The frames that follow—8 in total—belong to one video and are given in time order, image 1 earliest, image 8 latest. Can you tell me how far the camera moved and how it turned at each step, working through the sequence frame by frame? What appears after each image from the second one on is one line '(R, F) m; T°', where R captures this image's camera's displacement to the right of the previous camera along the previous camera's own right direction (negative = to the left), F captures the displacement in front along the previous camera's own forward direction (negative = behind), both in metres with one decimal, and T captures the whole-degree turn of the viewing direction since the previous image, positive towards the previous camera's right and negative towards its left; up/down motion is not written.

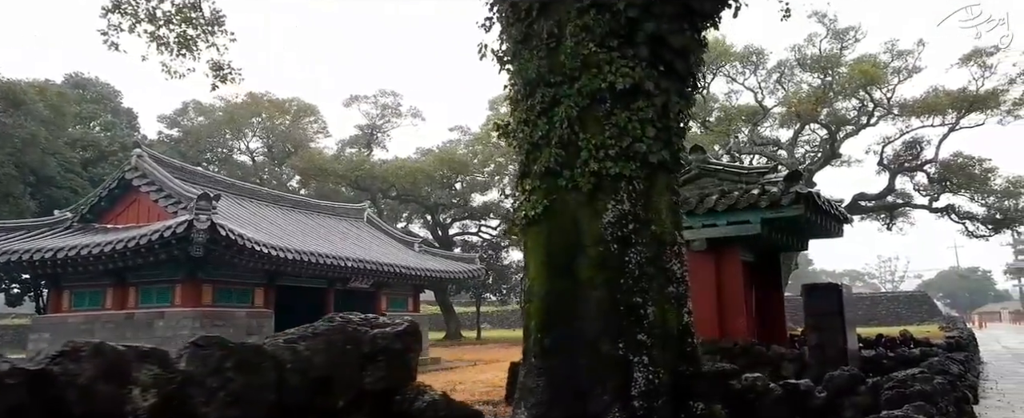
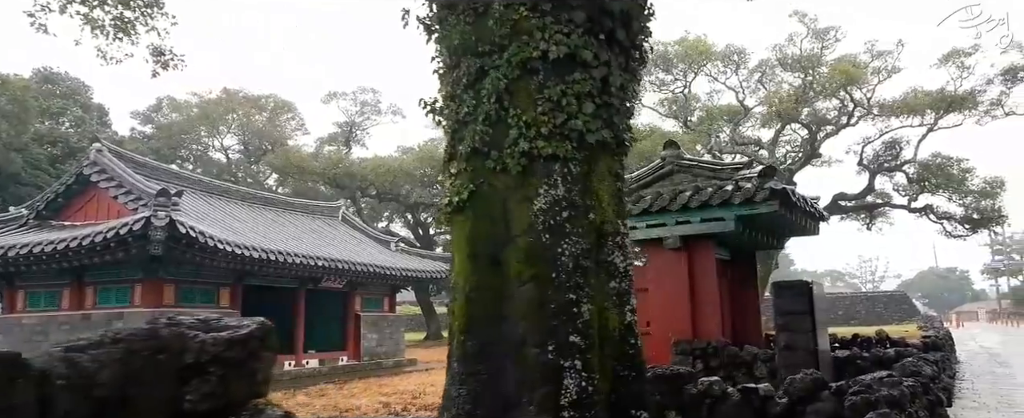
(+0.2, +0.3) m; +1°
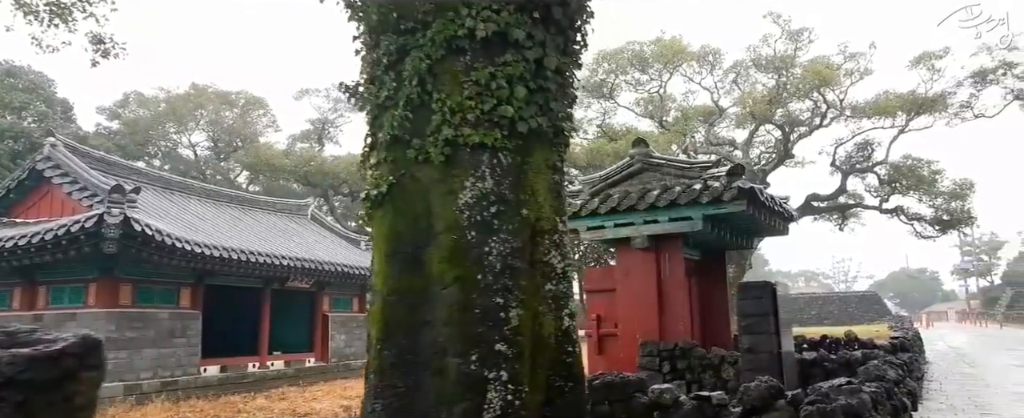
(+0.2, +0.2) m; +2°
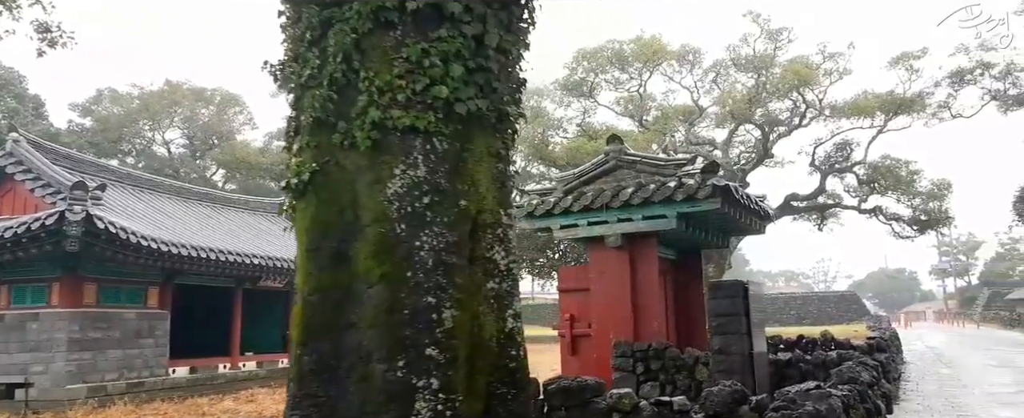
(+0.1, +0.2) m; +1°
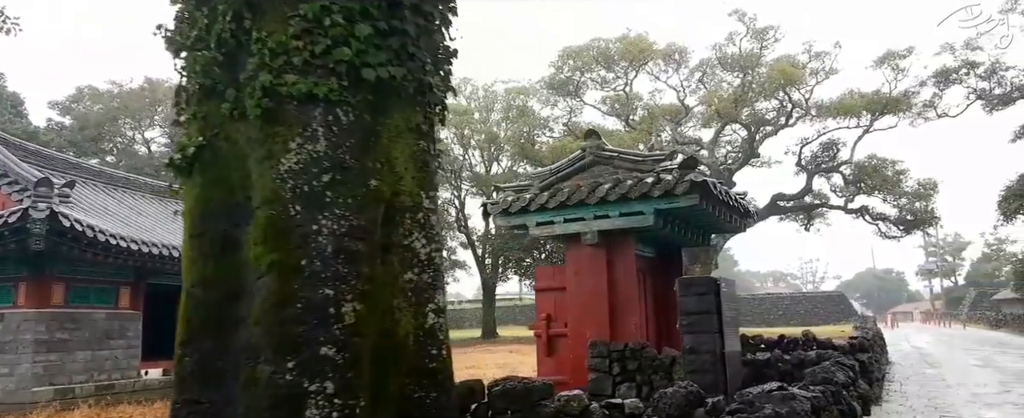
(+0.2, +0.2) m; +1°
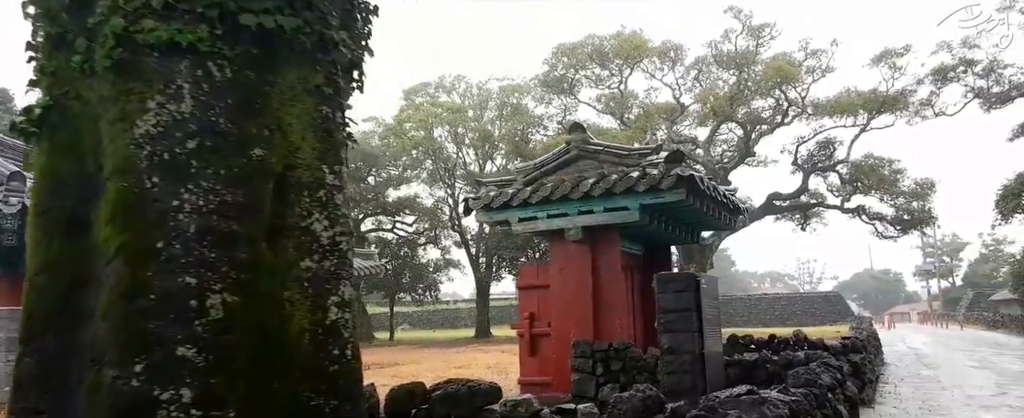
(+0.2, +0.3) m; 0°
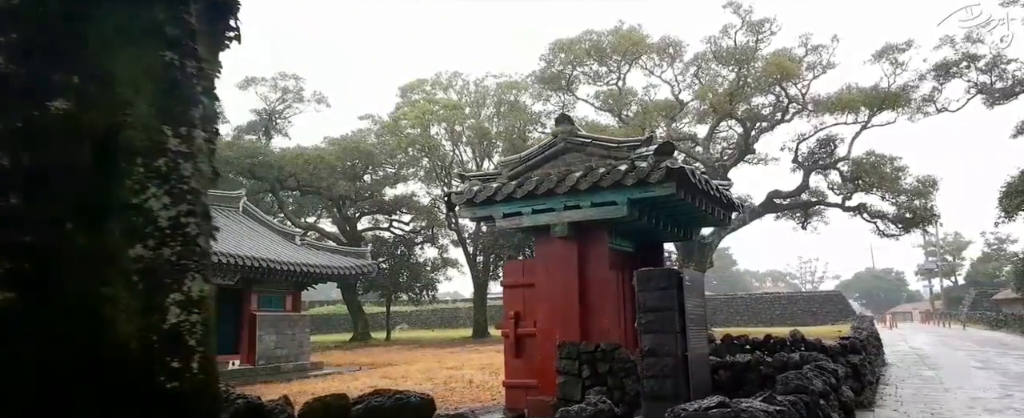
(+0.2, +0.3) m; 0°
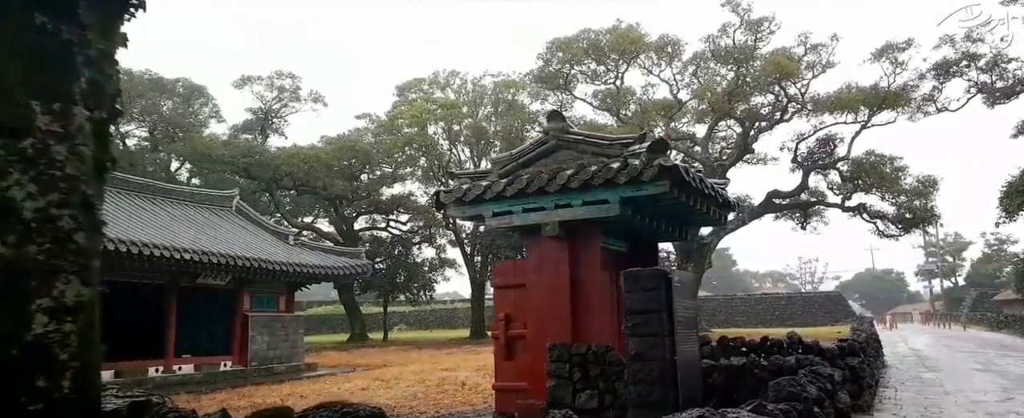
(+0.1, +0.2) m; 0°
